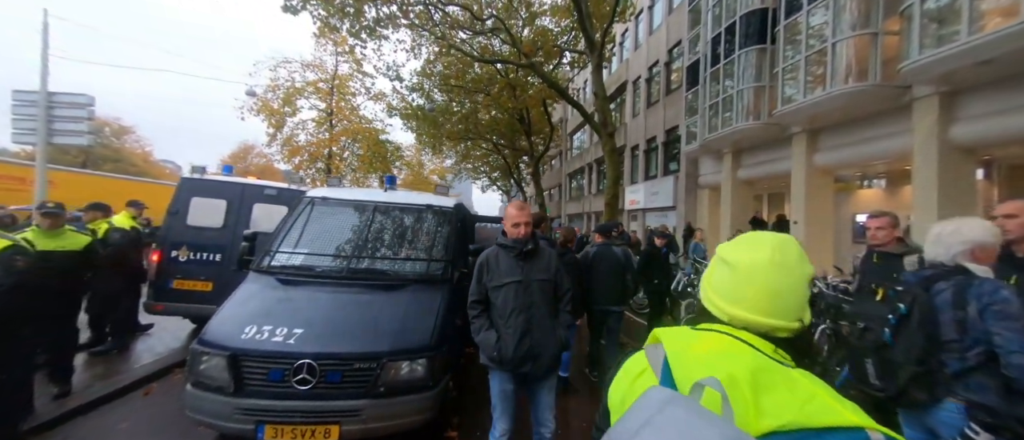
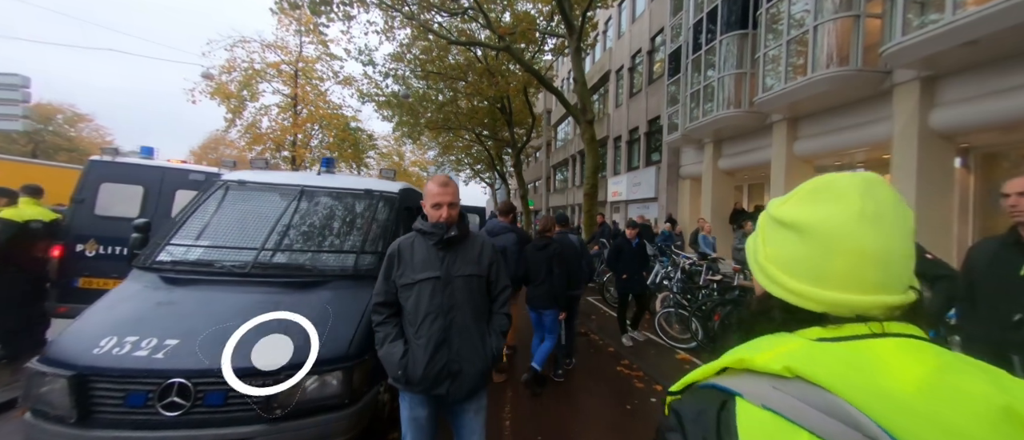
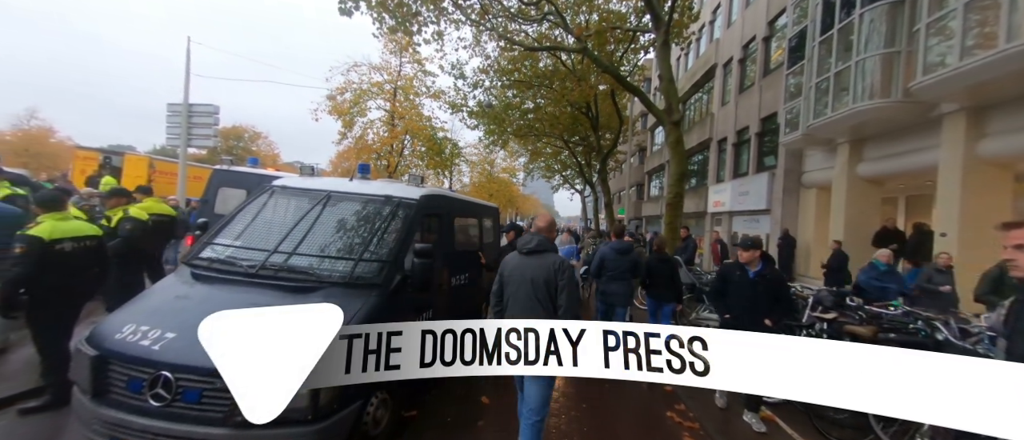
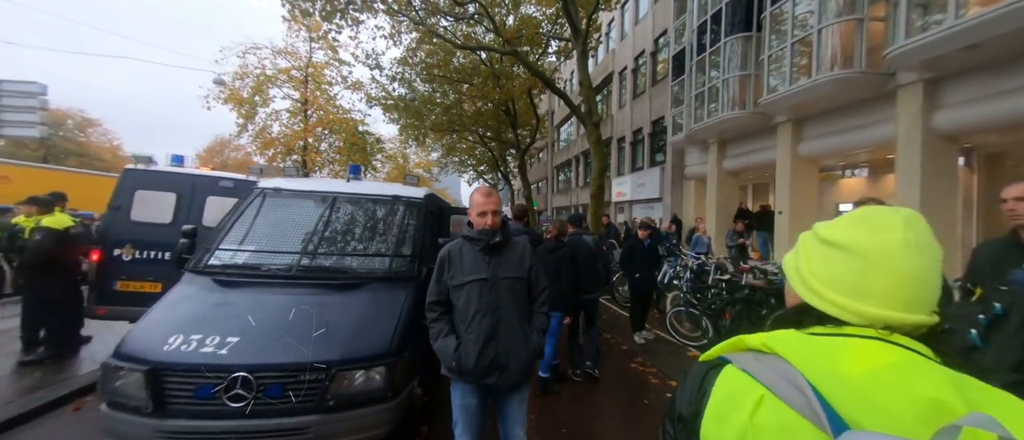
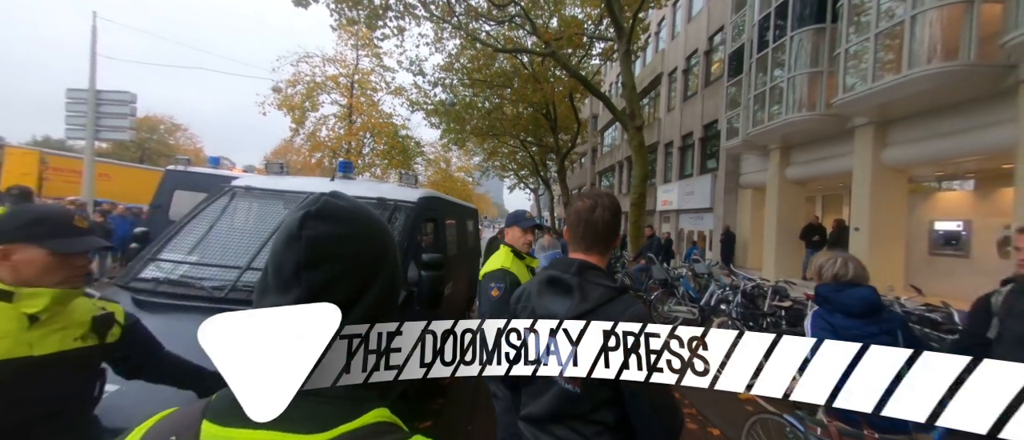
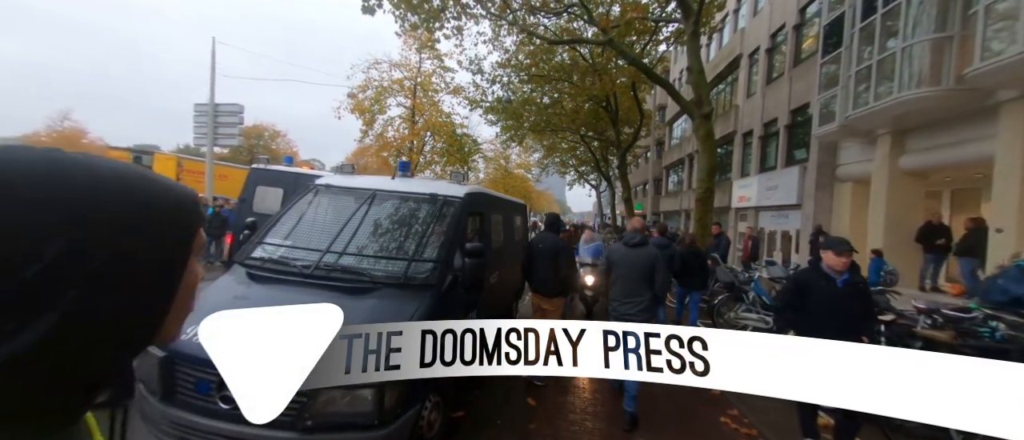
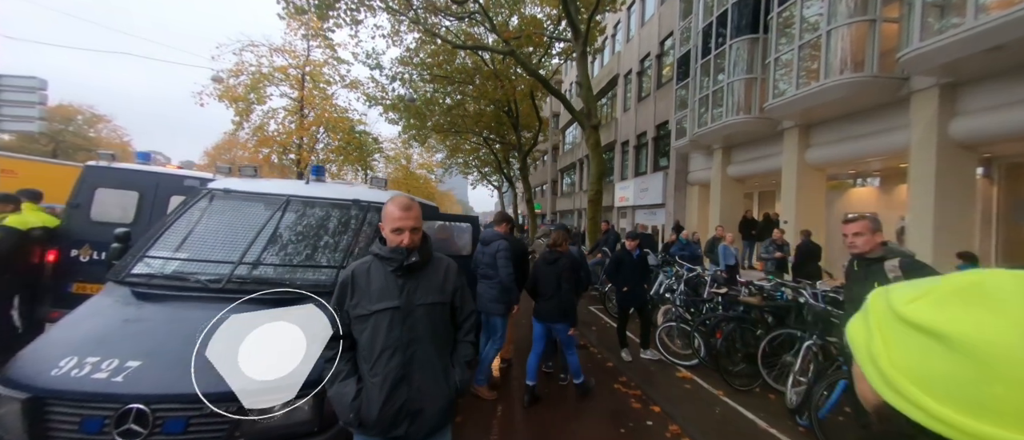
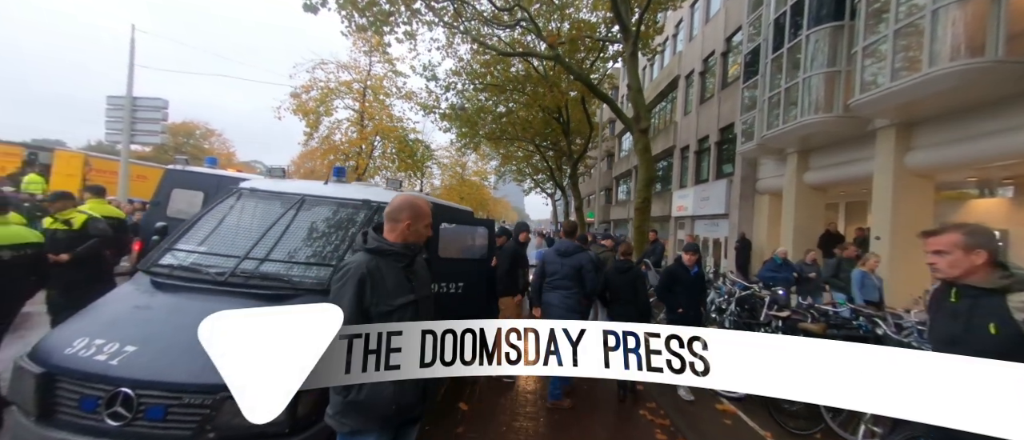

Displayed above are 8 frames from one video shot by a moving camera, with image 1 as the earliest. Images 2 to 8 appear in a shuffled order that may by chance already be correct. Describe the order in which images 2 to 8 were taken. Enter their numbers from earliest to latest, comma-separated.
4, 2, 7, 8, 3, 6, 5
